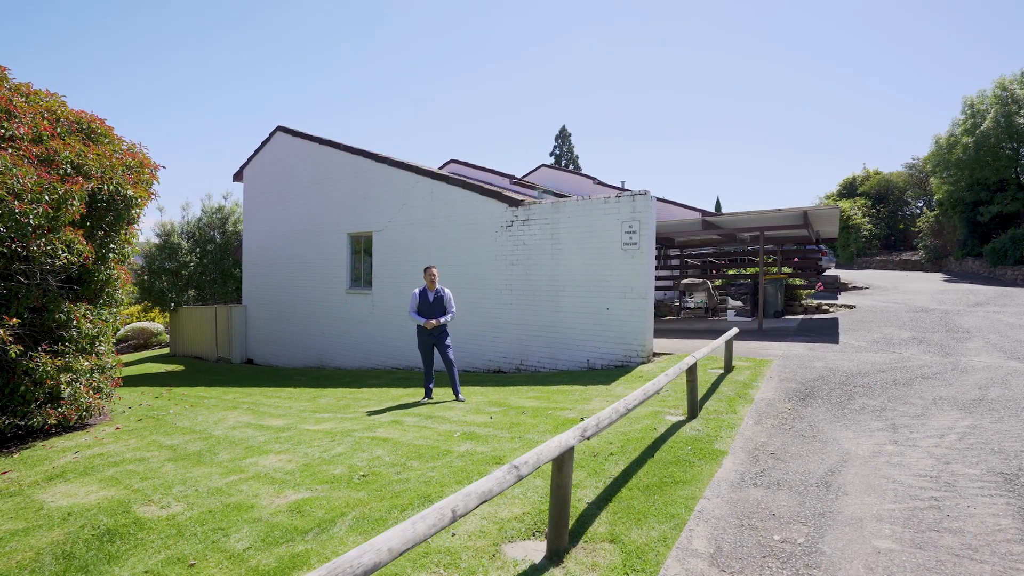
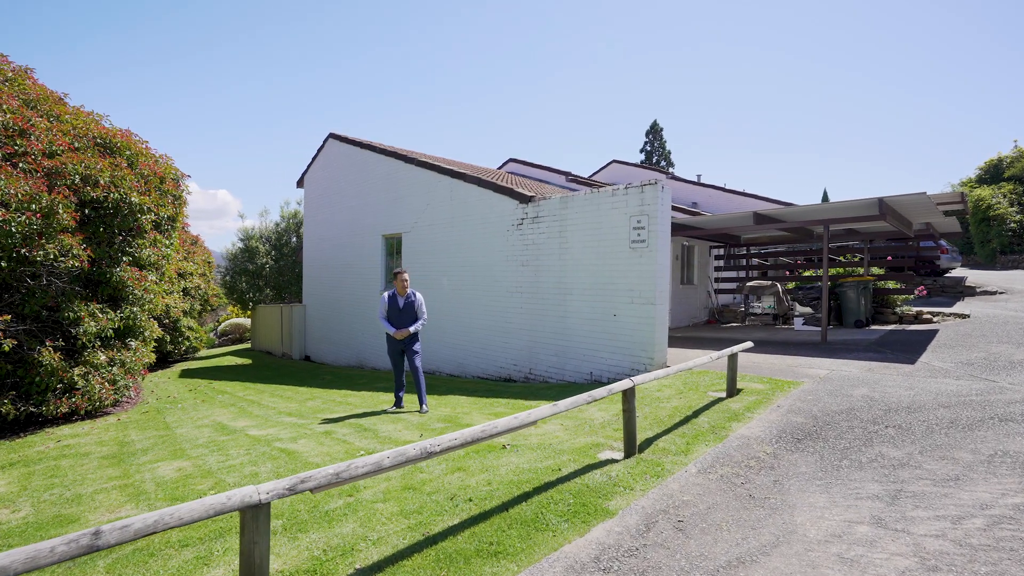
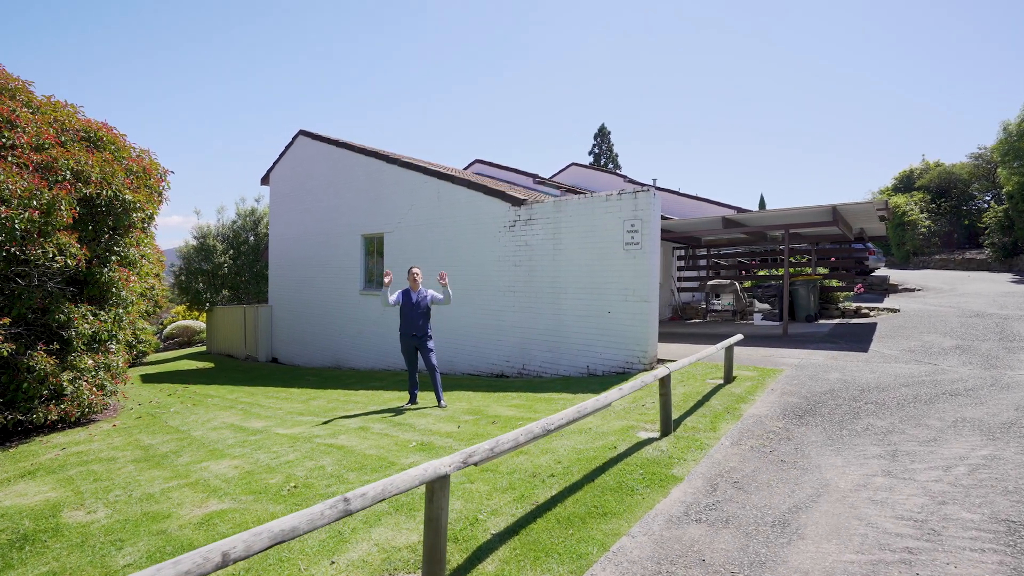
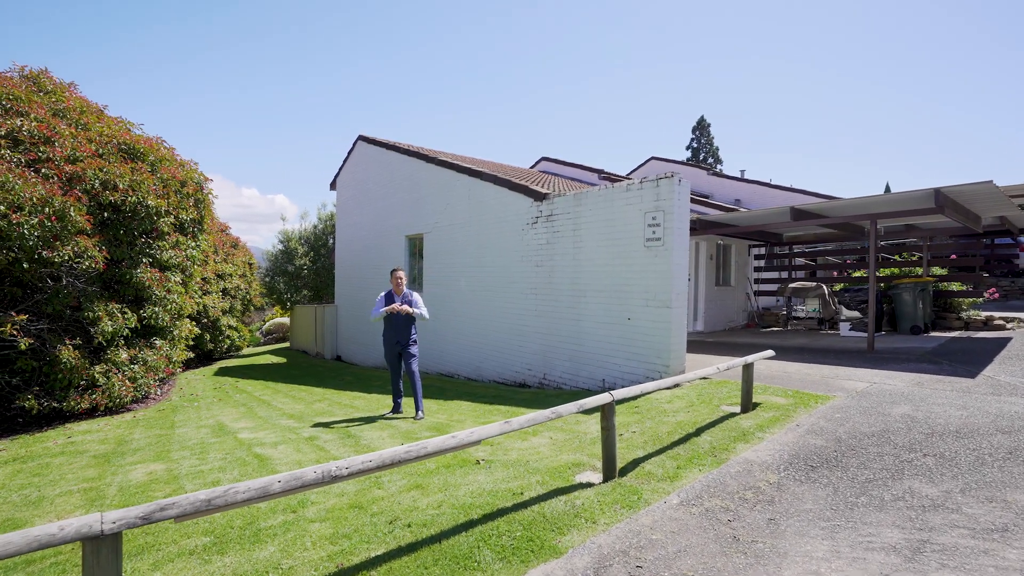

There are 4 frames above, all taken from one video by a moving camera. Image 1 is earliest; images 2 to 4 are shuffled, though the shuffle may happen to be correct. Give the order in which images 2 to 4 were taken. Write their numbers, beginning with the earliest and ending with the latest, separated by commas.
3, 2, 4
